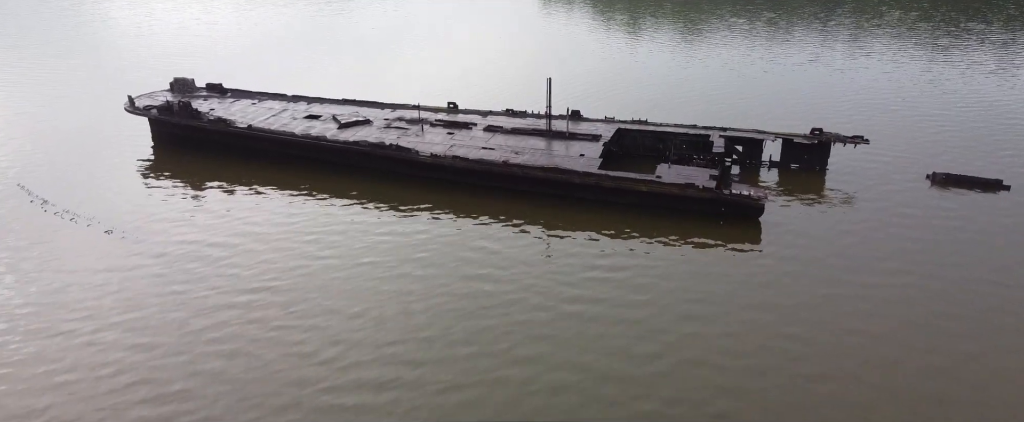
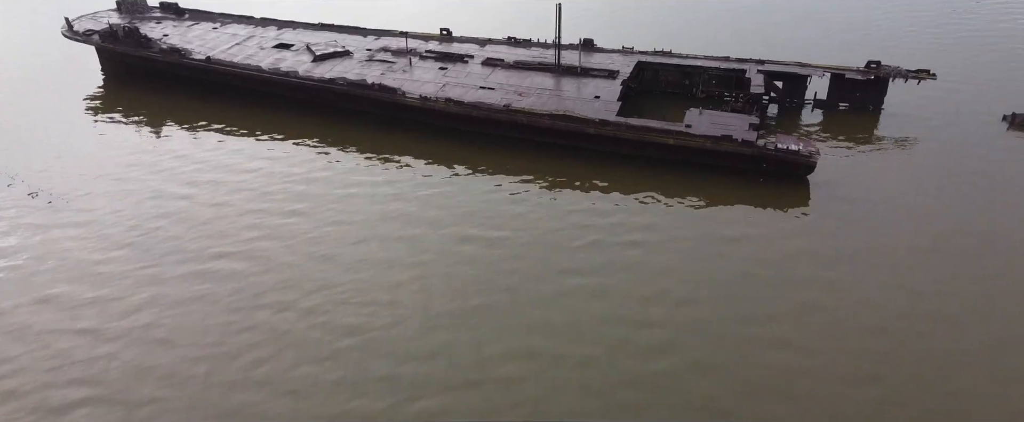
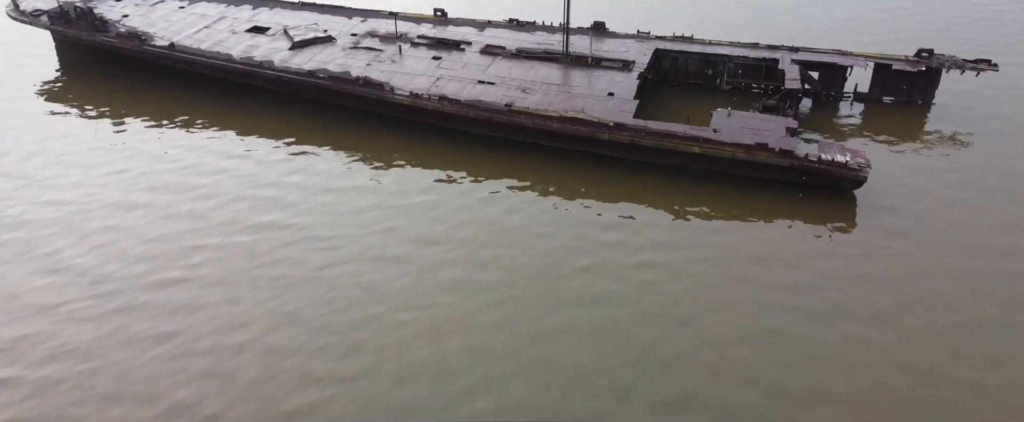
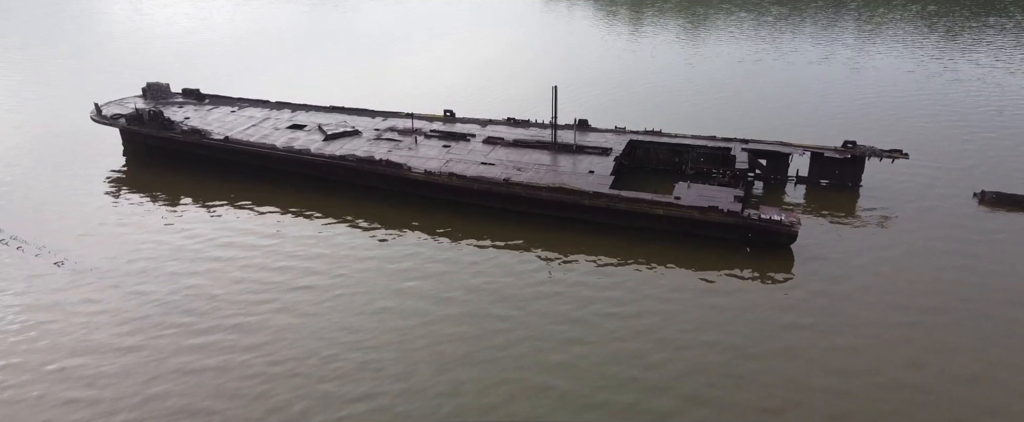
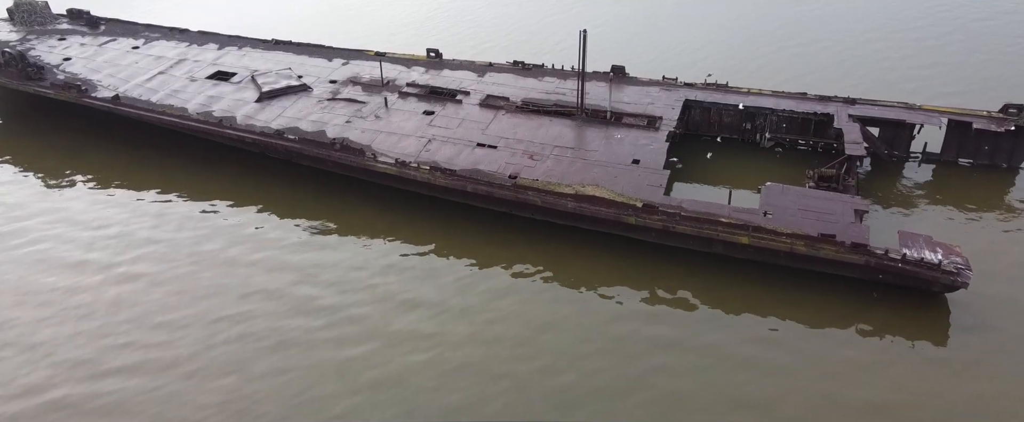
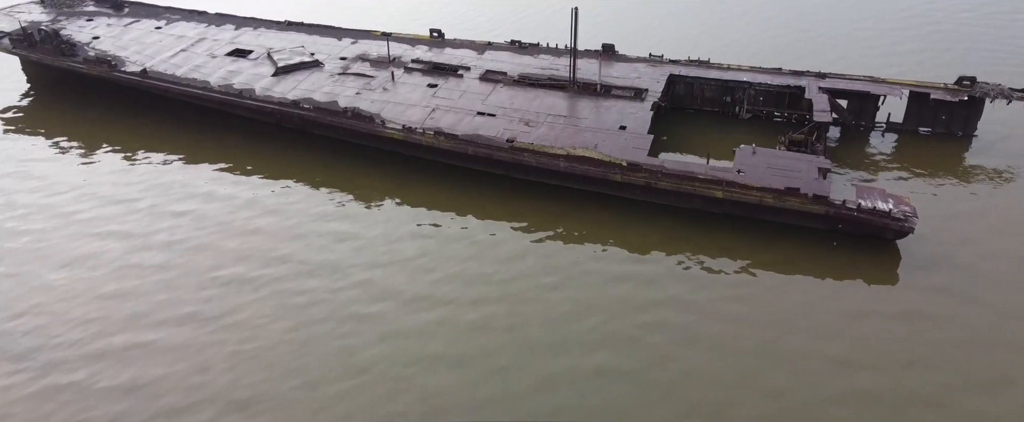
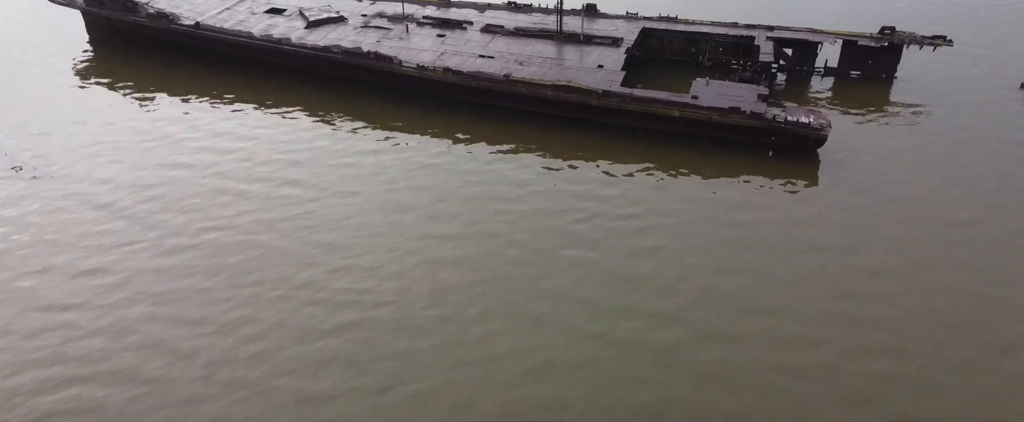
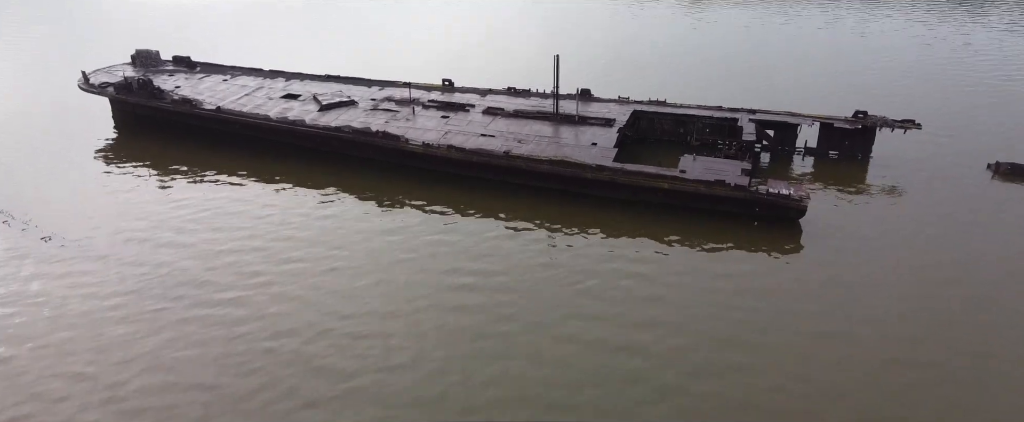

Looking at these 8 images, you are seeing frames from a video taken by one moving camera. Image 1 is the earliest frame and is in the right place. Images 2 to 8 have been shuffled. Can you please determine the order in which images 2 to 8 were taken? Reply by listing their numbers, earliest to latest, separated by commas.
4, 8, 2, 7, 3, 6, 5
